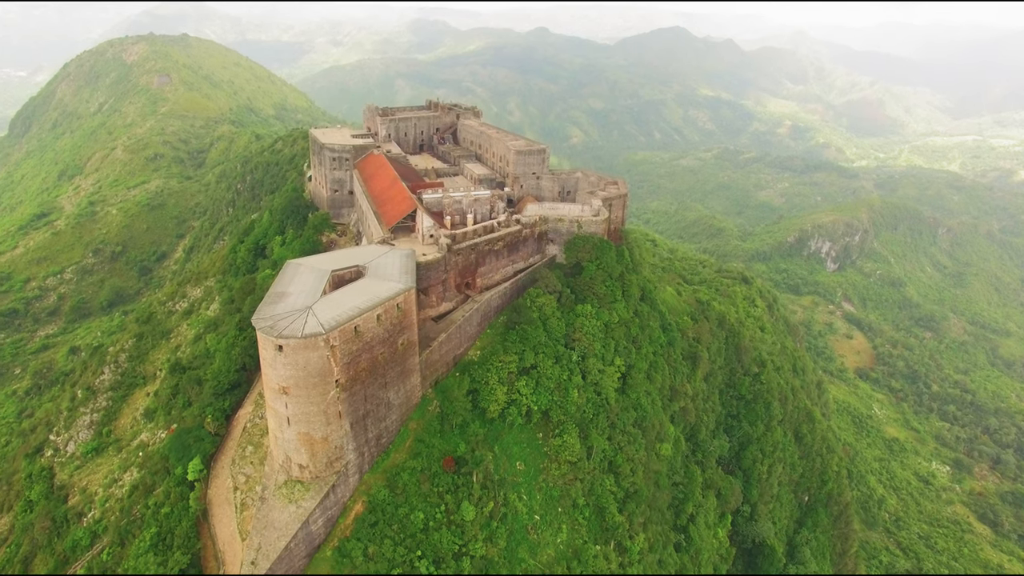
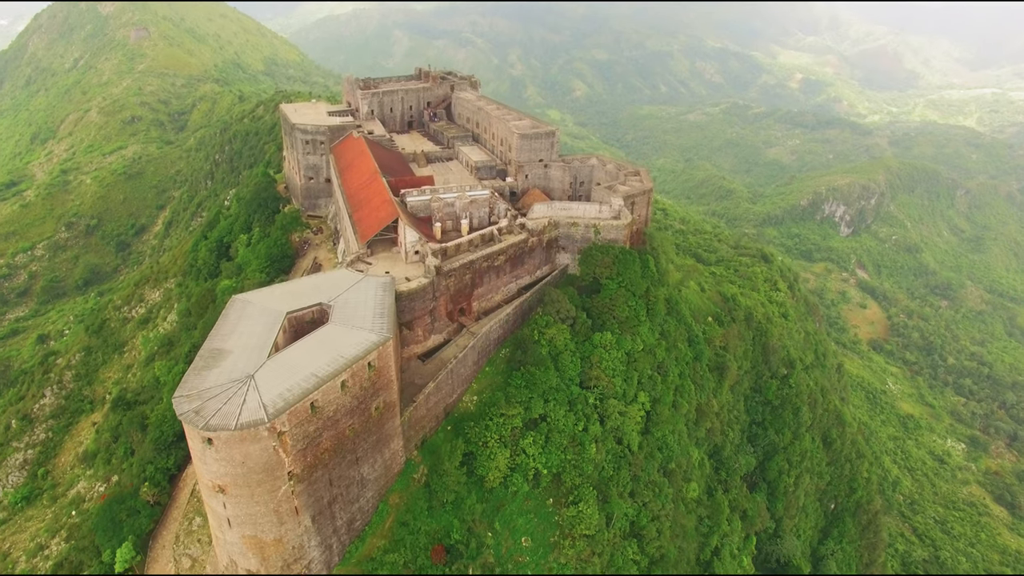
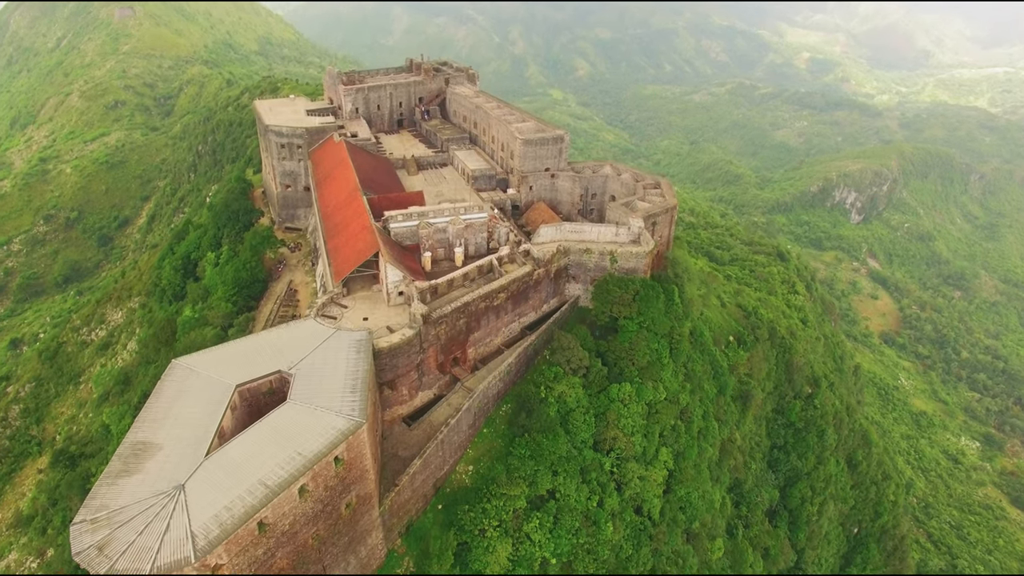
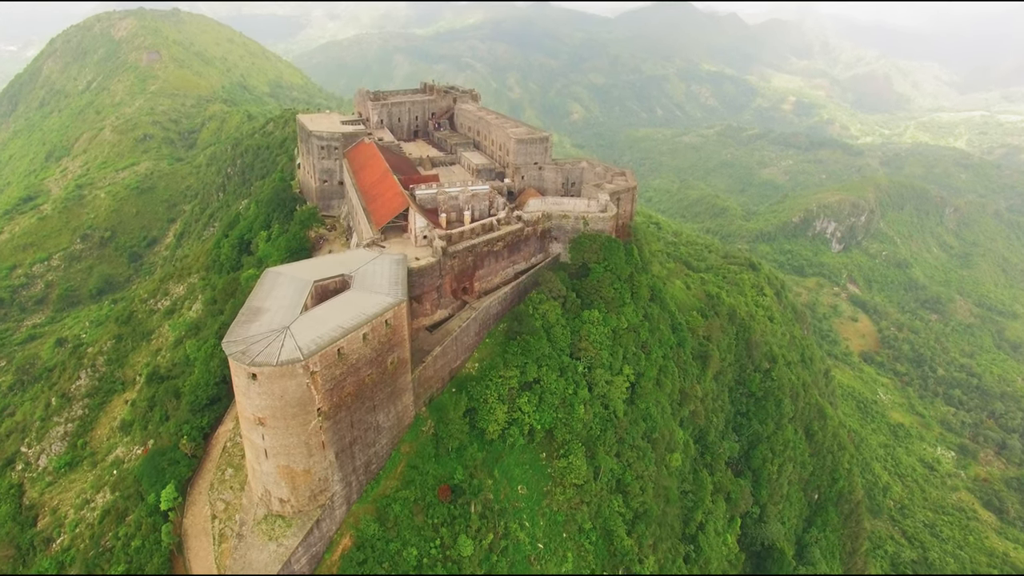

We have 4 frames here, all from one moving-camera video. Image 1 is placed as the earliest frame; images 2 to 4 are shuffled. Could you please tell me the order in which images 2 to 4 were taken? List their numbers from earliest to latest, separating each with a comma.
4, 2, 3
